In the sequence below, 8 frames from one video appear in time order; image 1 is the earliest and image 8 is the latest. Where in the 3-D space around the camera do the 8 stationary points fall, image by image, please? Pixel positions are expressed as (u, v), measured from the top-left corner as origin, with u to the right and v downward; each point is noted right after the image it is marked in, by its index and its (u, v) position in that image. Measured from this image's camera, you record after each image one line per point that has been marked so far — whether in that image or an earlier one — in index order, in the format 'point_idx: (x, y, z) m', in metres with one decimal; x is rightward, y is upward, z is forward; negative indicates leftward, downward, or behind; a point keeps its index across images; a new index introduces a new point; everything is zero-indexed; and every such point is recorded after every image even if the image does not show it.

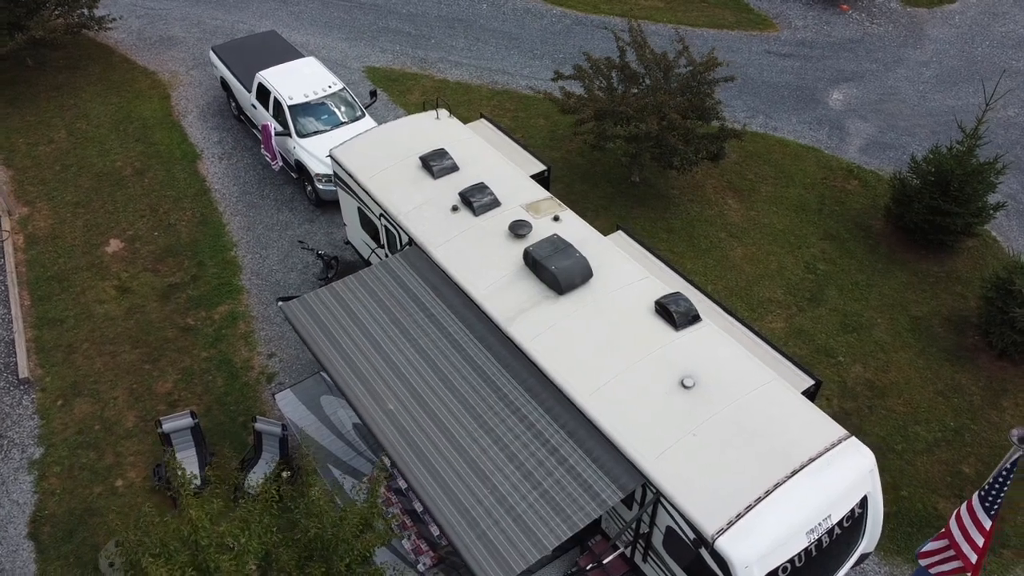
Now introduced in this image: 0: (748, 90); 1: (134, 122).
0: (+4.8, +4.0, +16.3) m
1: (-6.9, +3.0, +14.6) m
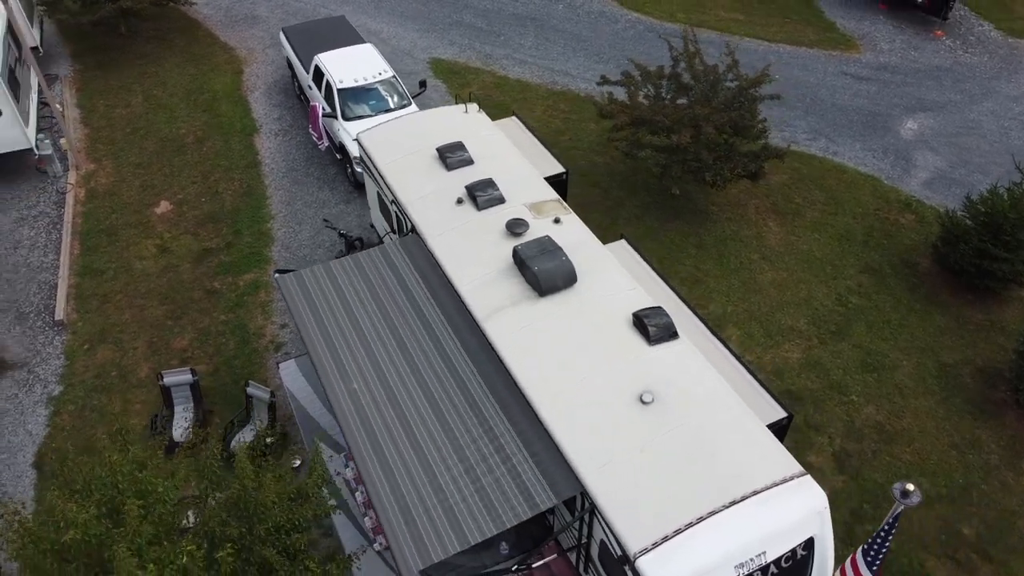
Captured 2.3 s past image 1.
0: (+5.9, +3.5, +15.7) m
1: (-5.9, +3.8, +15.5) m
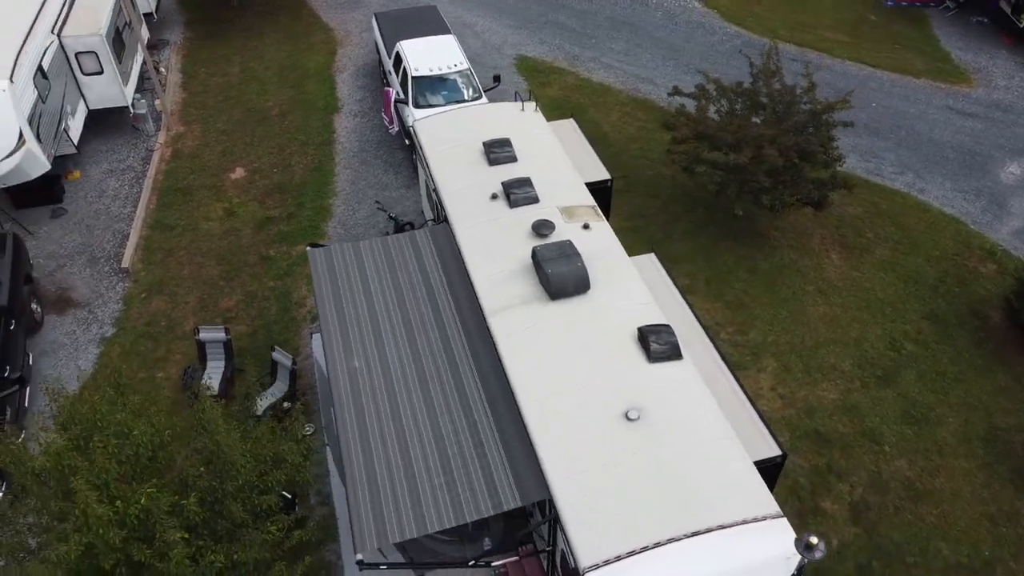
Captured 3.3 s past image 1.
0: (+7.3, +2.7, +14.9) m
1: (-4.3, +4.4, +16.1) m
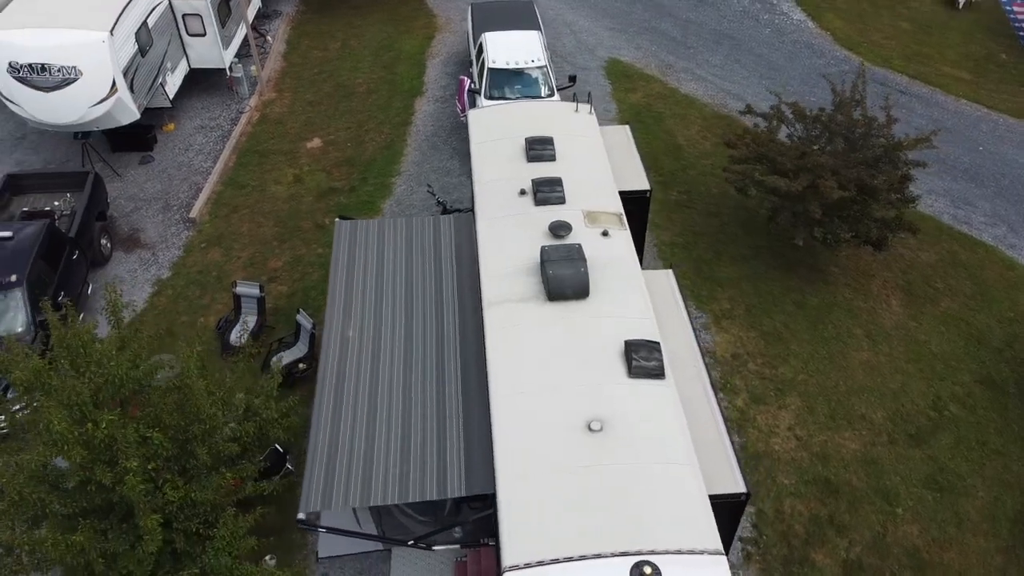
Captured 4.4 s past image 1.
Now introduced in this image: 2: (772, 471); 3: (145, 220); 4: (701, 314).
0: (+8.5, +1.6, +13.7) m
1: (-2.5, +4.9, +16.7) m
2: (+3.1, -2.2, +9.7) m
3: (-5.8, +1.1, +12.7) m
4: (+2.7, -0.4, +11.4) m
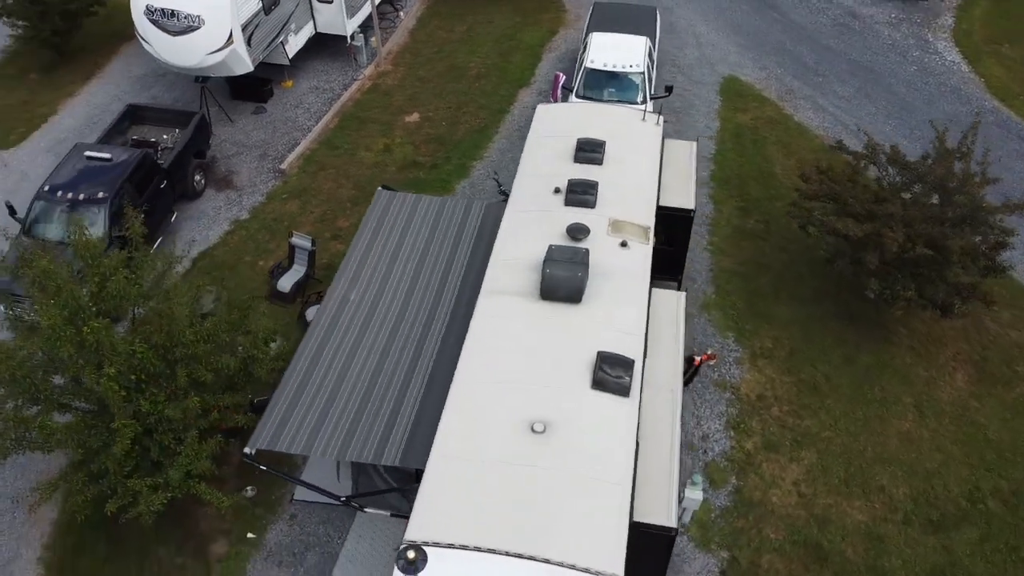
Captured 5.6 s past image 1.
0: (+9.4, +0.1, +12.1) m
1: (0.0, +5.2, +16.9) m
2: (+2.8, -2.7, +9.1) m
3: (-4.6, +2.1, +13.7) m
4: (+3.1, -0.8, +10.9) m
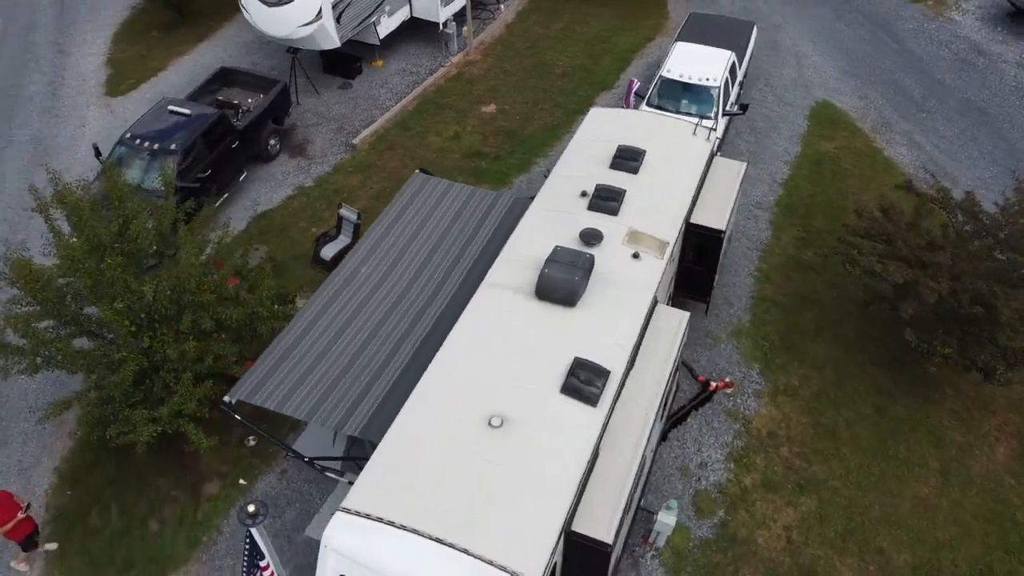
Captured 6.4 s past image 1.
0: (+9.8, -1.3, +10.7) m
1: (+2.0, +5.1, +16.8) m
2: (+2.5, -3.0, +8.8) m
3: (-3.5, +2.7, +14.4) m
4: (+3.2, -1.2, +10.5) m
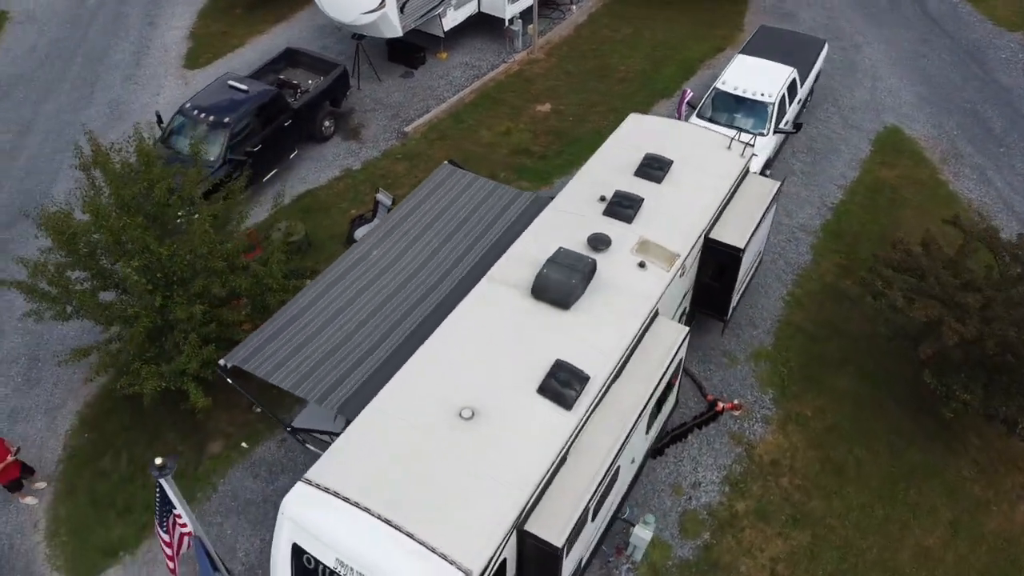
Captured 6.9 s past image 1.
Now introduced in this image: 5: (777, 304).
0: (+9.8, -2.2, +9.7) m
1: (+3.4, +4.9, +16.6) m
2: (+2.2, -3.2, +8.6) m
3: (-2.5, +3.1, +14.7) m
4: (+3.3, -1.5, +10.2) m
5: (+3.8, -0.2, +11.5) m
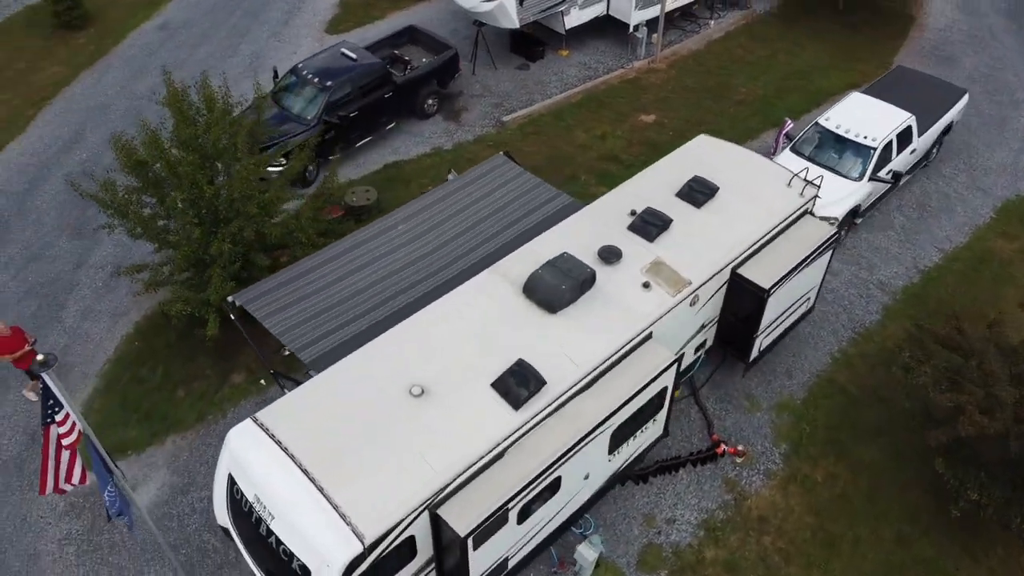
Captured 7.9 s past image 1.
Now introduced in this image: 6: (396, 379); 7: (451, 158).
0: (+9.2, -4.0, +7.9) m
1: (+5.7, +4.1, +15.8) m
2: (+1.5, -3.5, +8.3) m
3: (-0.7, +3.4, +15.1) m
4: (+3.2, -2.1, +9.6) m
5: (+4.2, -1.0, +10.8) m
6: (-1.1, -0.9, +7.6) m
7: (-1.0, +2.2, +14.0) m
